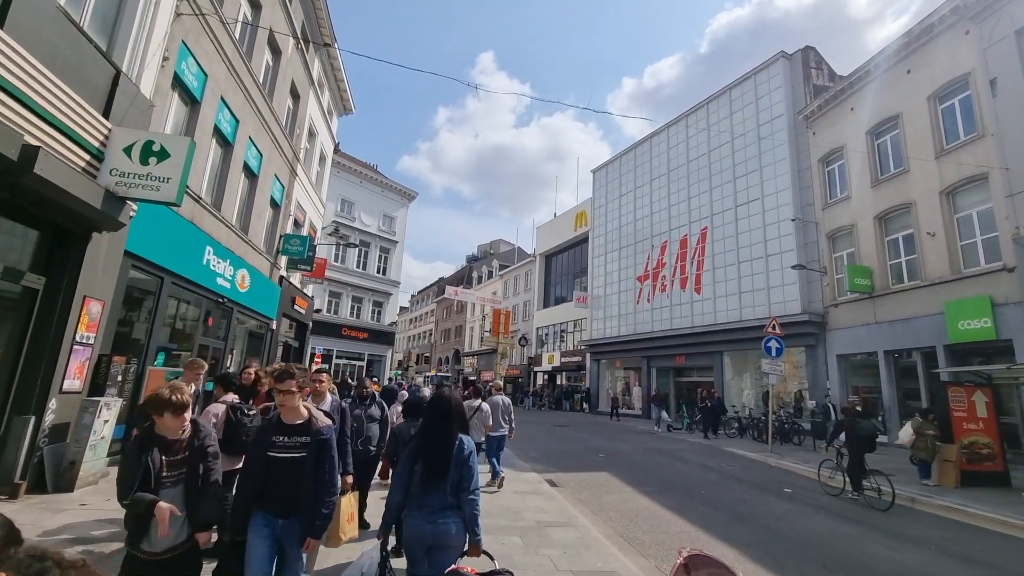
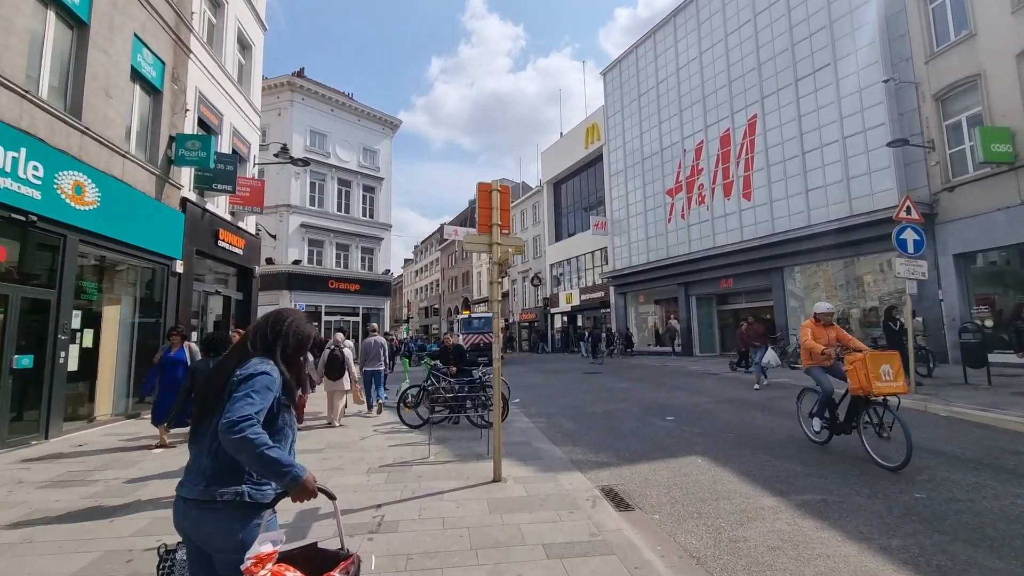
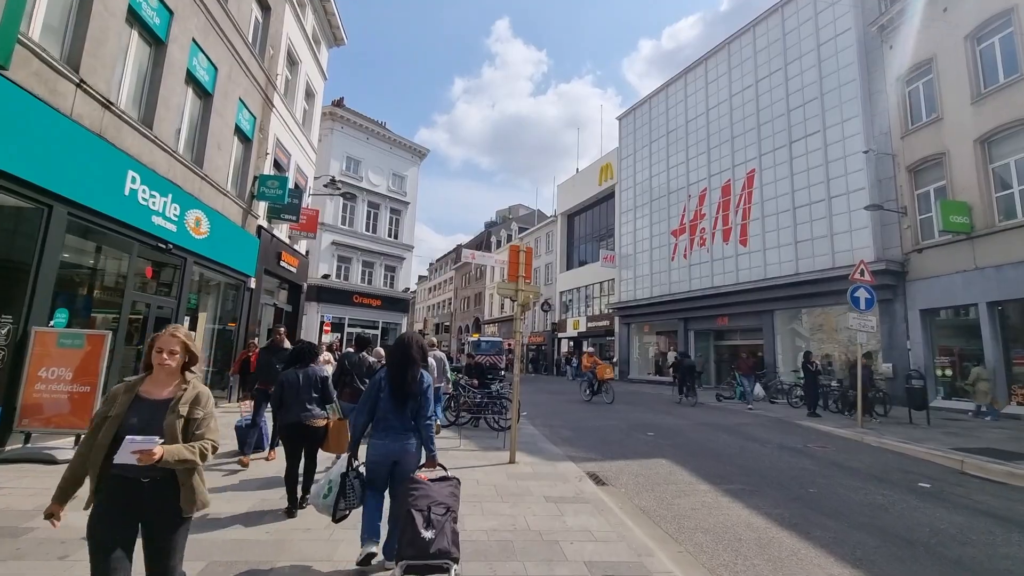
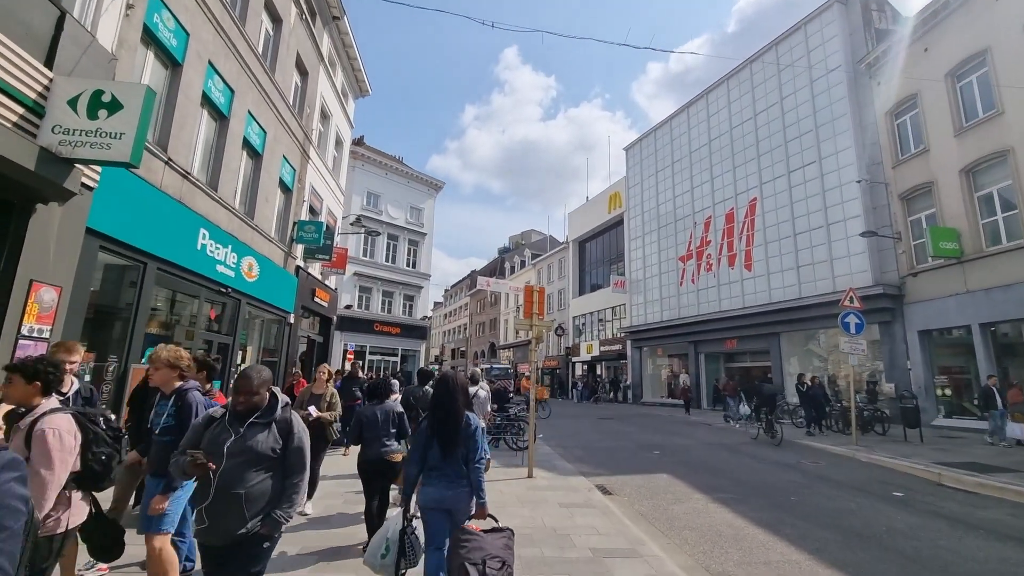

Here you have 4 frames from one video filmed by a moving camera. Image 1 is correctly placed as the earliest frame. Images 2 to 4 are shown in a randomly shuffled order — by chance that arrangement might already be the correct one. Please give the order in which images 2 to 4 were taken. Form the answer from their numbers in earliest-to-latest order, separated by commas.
4, 3, 2
